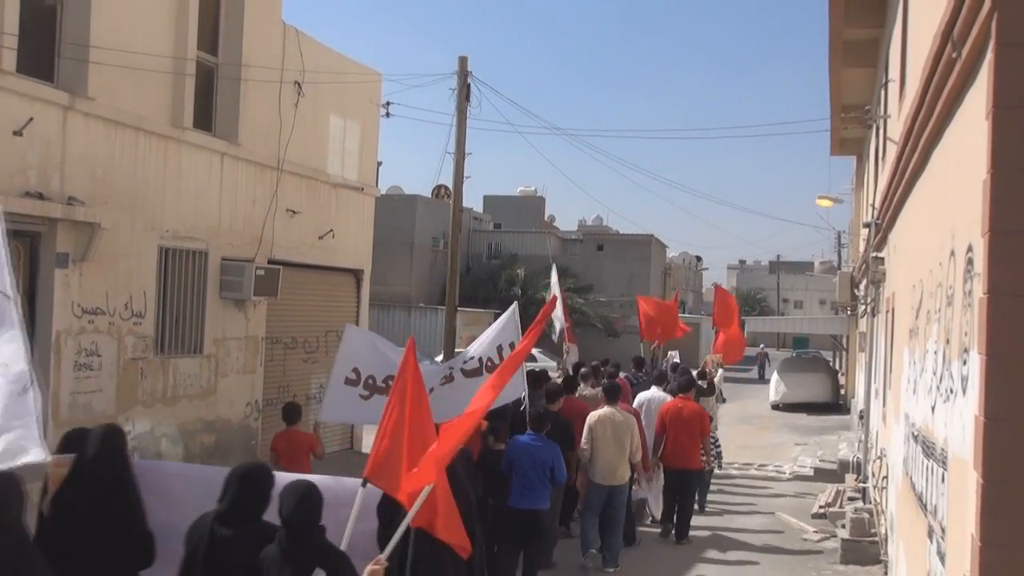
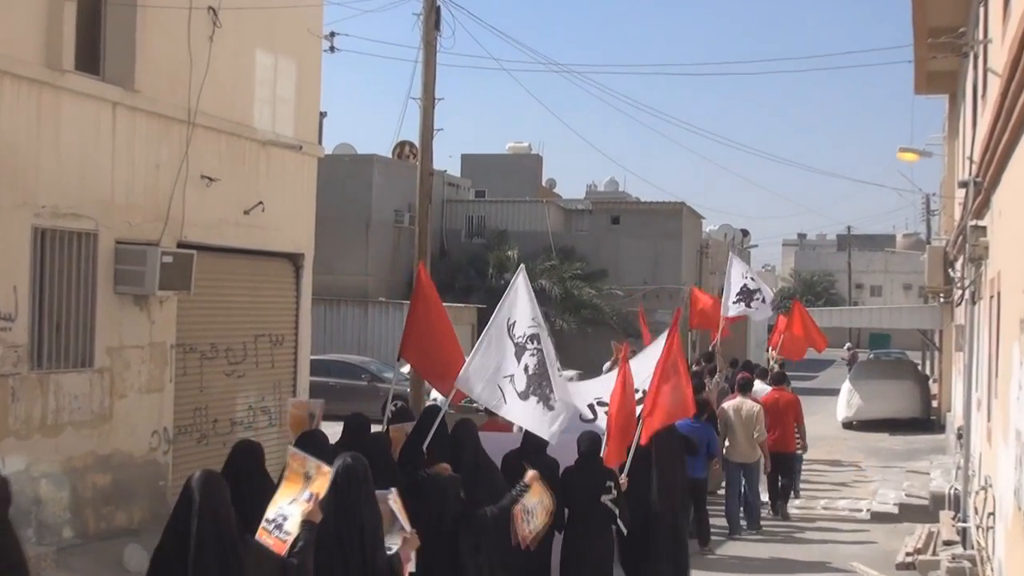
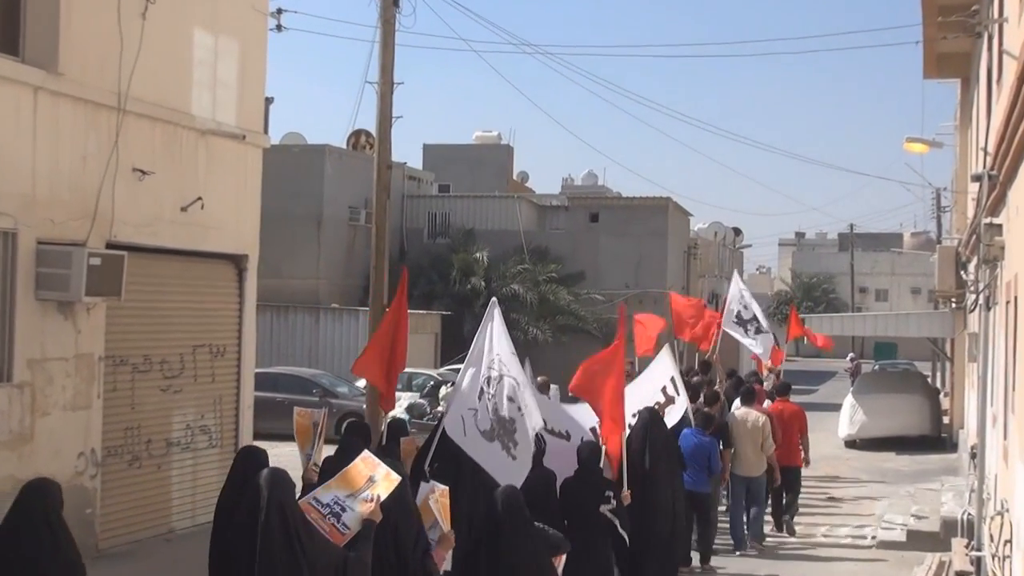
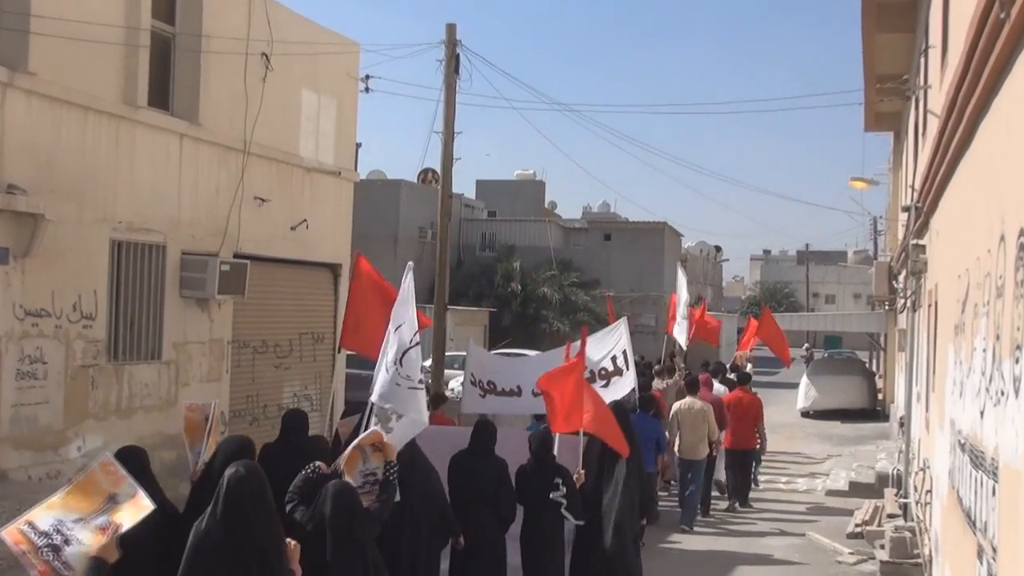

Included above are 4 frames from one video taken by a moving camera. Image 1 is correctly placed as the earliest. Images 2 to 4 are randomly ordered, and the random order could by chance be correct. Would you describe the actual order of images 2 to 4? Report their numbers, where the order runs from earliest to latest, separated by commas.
4, 2, 3
